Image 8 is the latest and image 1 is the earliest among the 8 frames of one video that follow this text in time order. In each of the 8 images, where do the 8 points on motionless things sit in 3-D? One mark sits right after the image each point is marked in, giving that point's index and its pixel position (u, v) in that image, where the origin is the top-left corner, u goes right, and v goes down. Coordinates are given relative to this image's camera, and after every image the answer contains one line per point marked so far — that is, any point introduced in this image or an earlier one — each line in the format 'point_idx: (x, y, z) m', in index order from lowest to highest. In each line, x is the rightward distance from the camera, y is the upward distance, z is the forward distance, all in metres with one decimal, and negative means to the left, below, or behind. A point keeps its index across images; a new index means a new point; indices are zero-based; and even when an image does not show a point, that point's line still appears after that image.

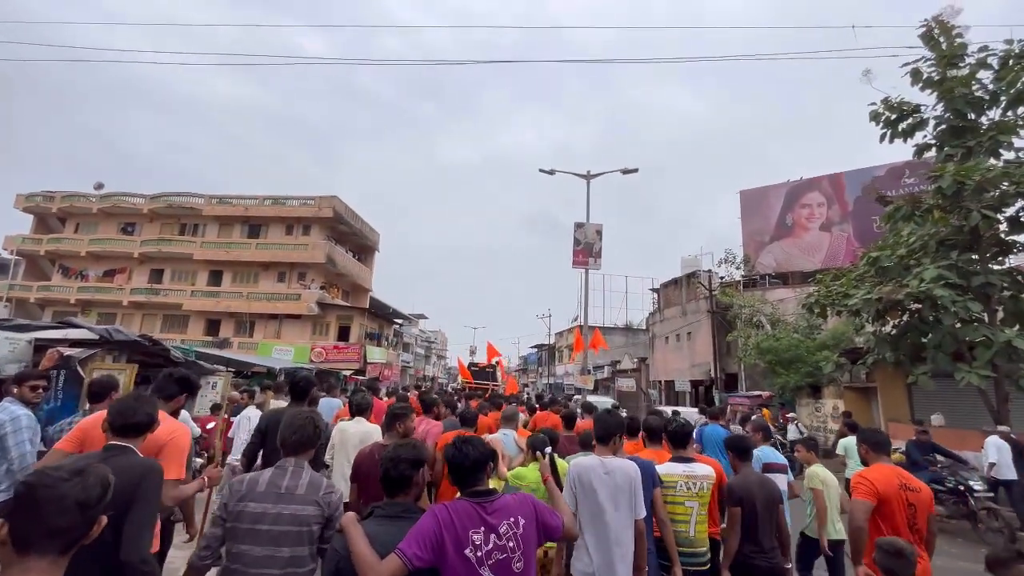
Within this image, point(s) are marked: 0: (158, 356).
0: (-6.5, -1.2, +8.4) m
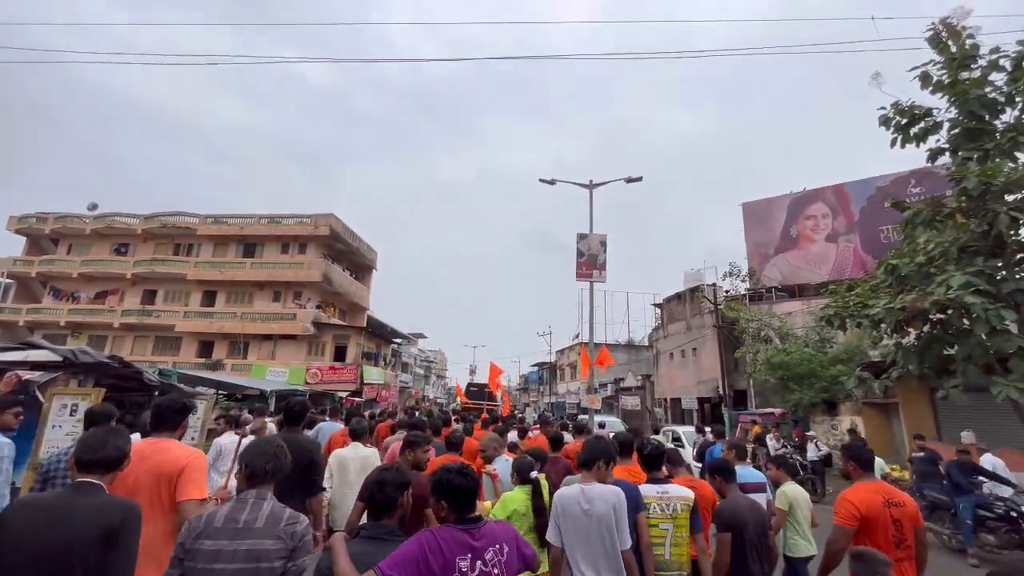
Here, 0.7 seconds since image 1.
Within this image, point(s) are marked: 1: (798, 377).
0: (-6.4, -1.5, +7.8) m
1: (+10.8, -3.4, +17.4) m
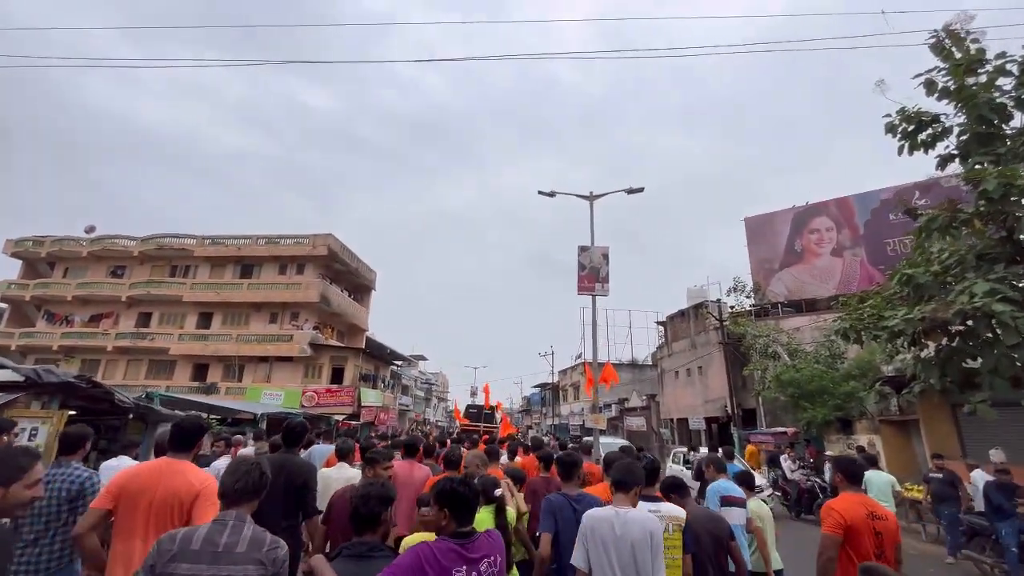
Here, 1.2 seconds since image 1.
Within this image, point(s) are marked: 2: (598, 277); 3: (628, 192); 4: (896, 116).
0: (-6.4, -1.8, +7.3) m
1: (+10.8, -3.9, +16.8) m
2: (+2.1, +0.3, +11.4) m
3: (+3.0, +2.5, +12.0) m
4: (+9.8, +4.4, +11.7) m
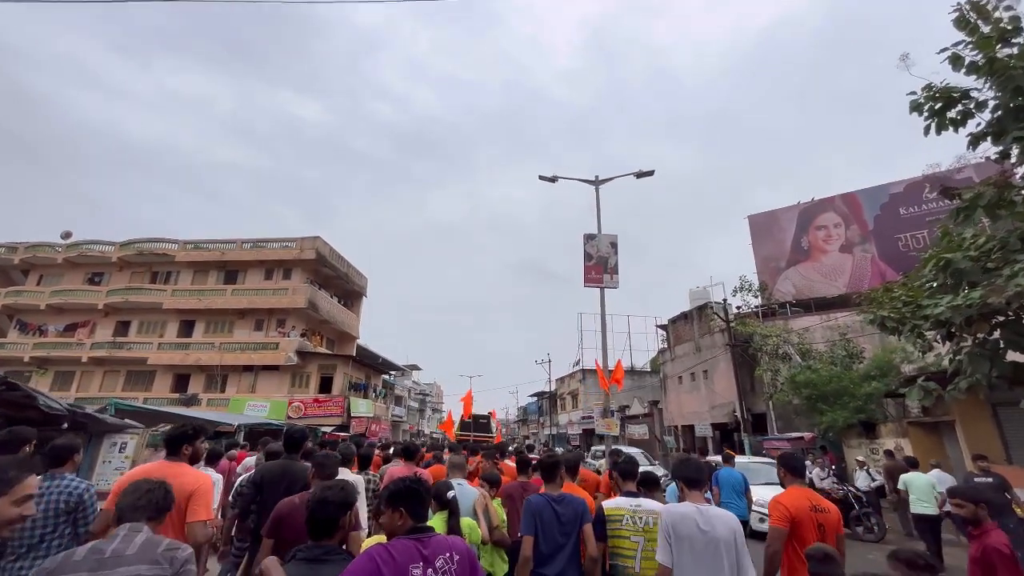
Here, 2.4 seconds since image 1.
0: (-6.4, -1.5, +6.1) m
1: (+10.8, -3.7, +15.8) m
2: (+2.1, +0.5, +10.4) m
3: (+3.0, +2.7, +11.0) m
4: (+9.7, +4.6, +10.9) m
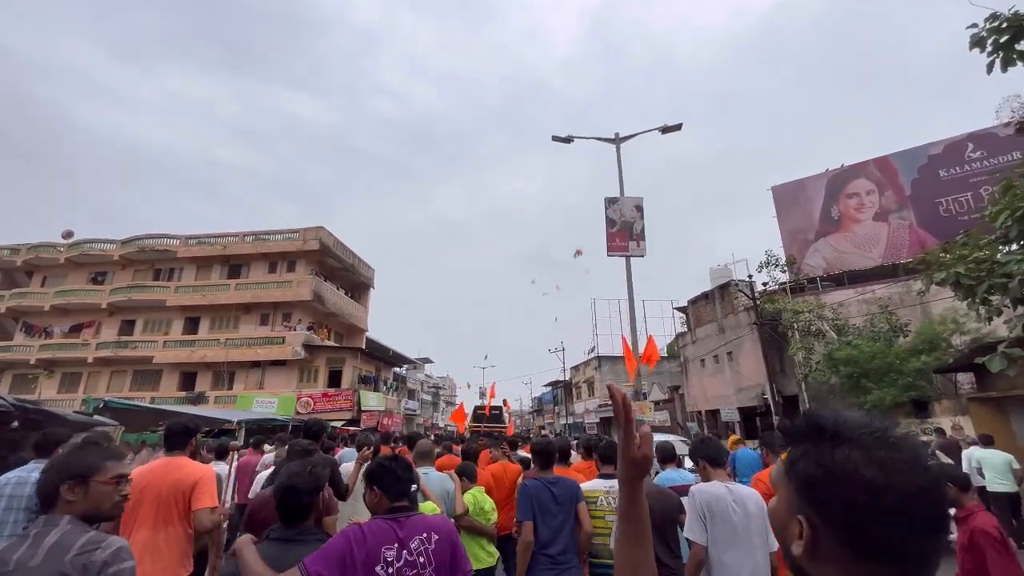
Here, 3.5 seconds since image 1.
0: (-6.1, -1.3, +5.2) m
1: (+11.3, -2.7, +14.6) m
2: (+2.4, +1.1, +9.3) m
3: (+3.2, +3.4, +9.8) m
4: (+9.8, +5.5, +9.6) m
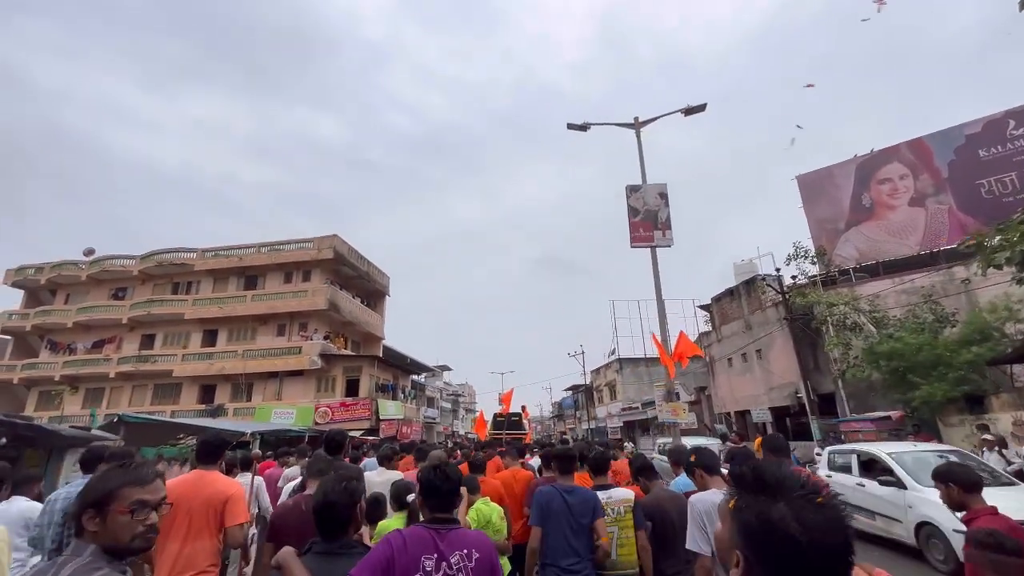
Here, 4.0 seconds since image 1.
0: (-5.9, -1.3, +4.8) m
1: (+11.9, -2.4, +13.6) m
2: (+2.7, +1.2, +8.6) m
3: (+3.4, +3.5, +9.2) m
4: (+10.0, +5.9, +8.7) m
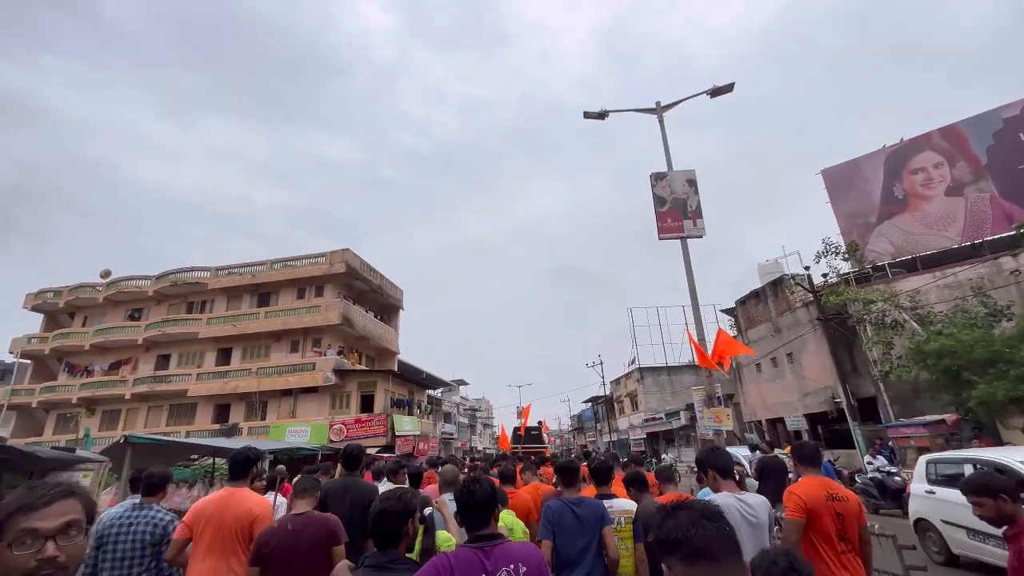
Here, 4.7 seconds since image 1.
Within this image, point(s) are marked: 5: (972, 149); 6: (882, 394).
0: (-5.6, -1.4, +4.3) m
1: (+12.4, -2.1, +12.5) m
2: (+3.0, +1.3, +7.9) m
3: (+3.7, +3.6, +8.5) m
4: (+10.2, +6.2, +7.9) m
5: (+17.6, +5.3, +17.6) m
6: (+13.2, -3.8, +16.5) m
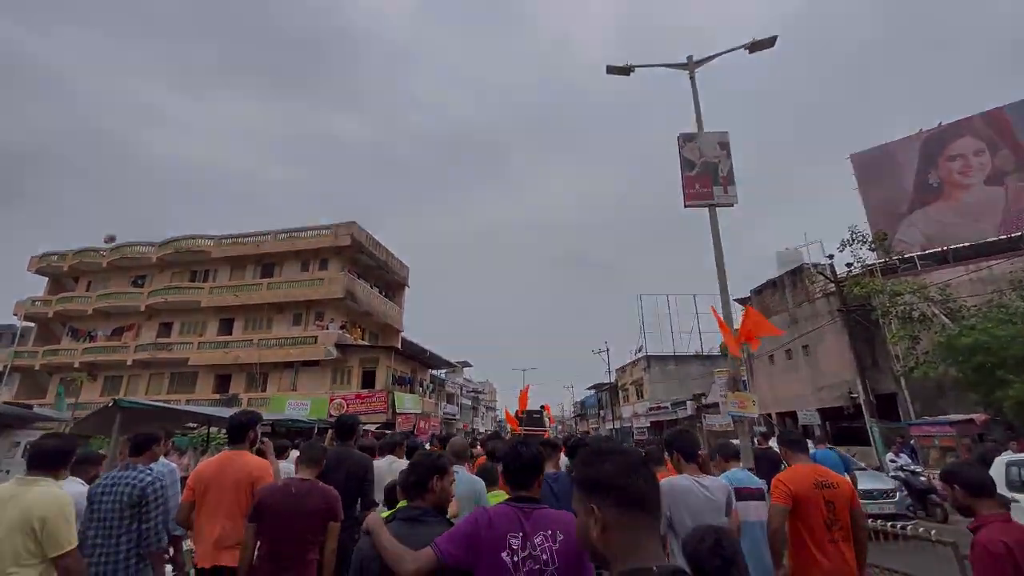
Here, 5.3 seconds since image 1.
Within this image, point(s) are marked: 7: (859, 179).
0: (-5.6, -0.8, +3.8) m
1: (+12.6, -1.9, +11.7) m
2: (+3.2, +1.7, +7.2) m
3: (+4.0, +4.0, +7.7) m
4: (+10.5, +6.3, +6.9) m
5: (+18.0, +5.4, +16.5) m
6: (+13.3, -3.5, +15.7) m
7: (+14.6, +4.6, +19.5) m
